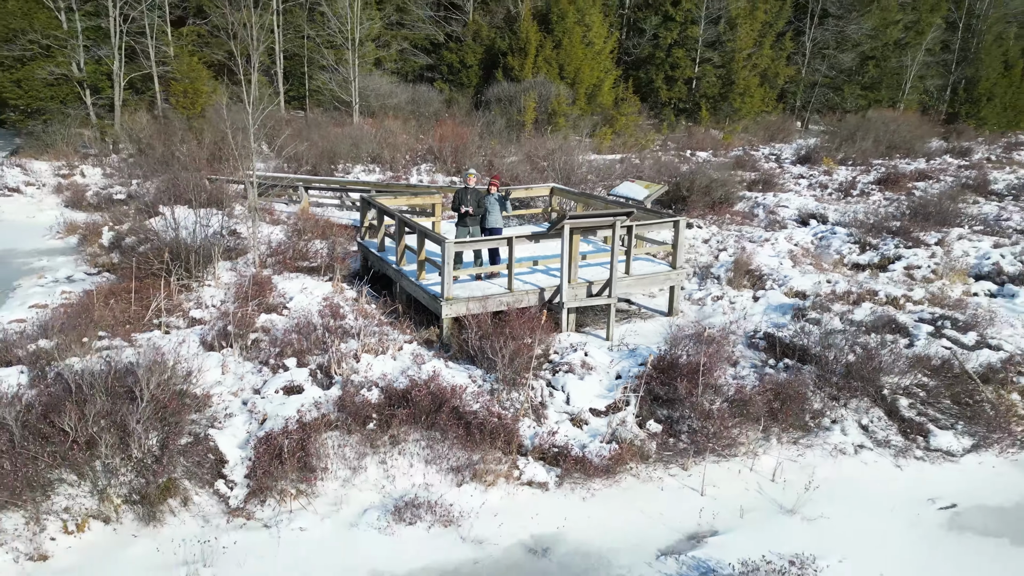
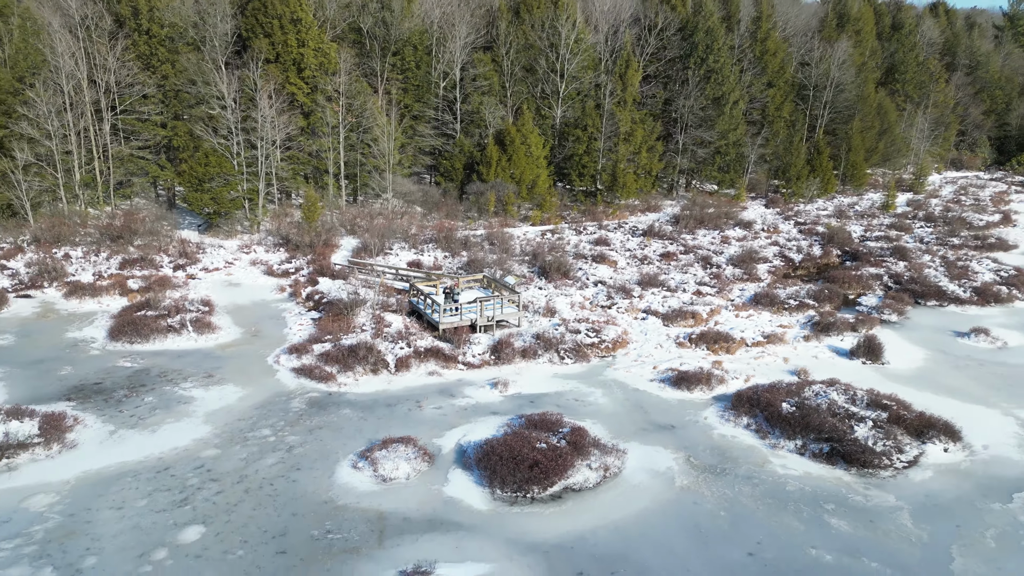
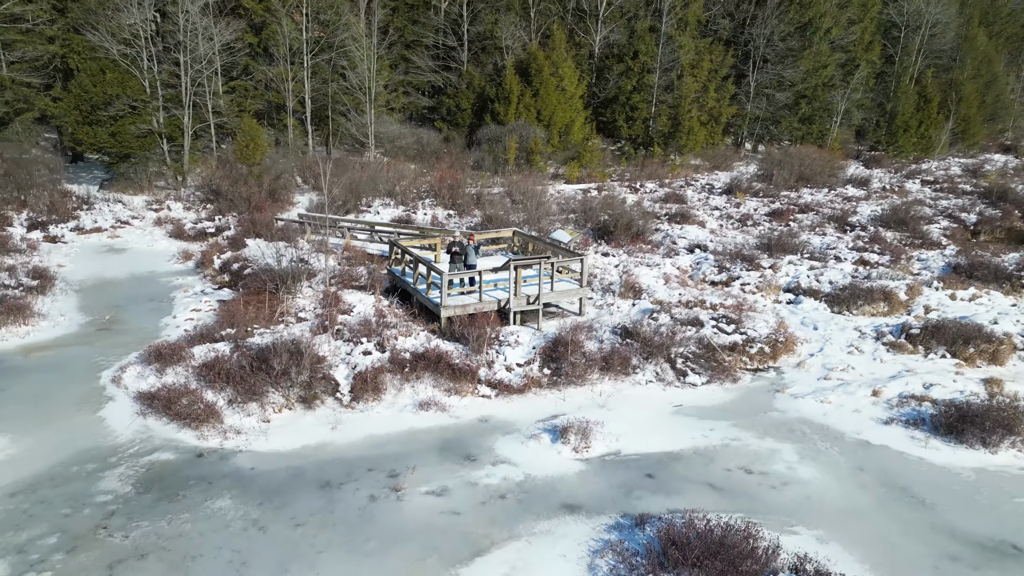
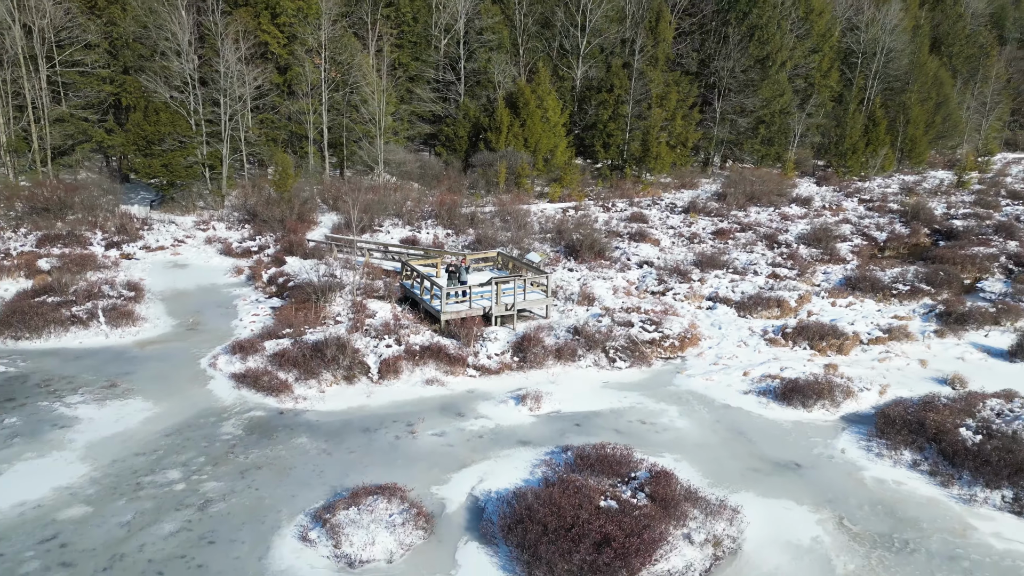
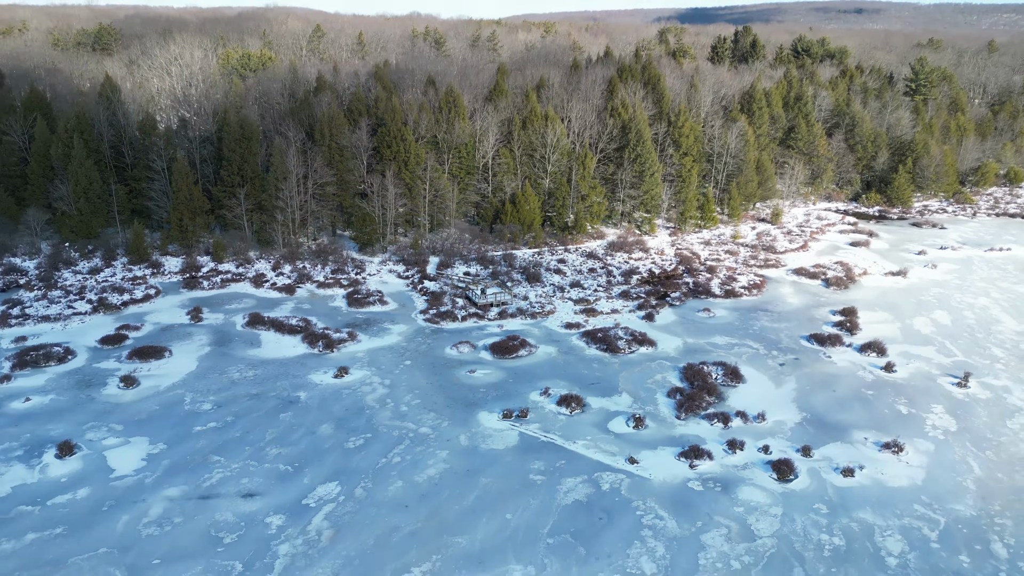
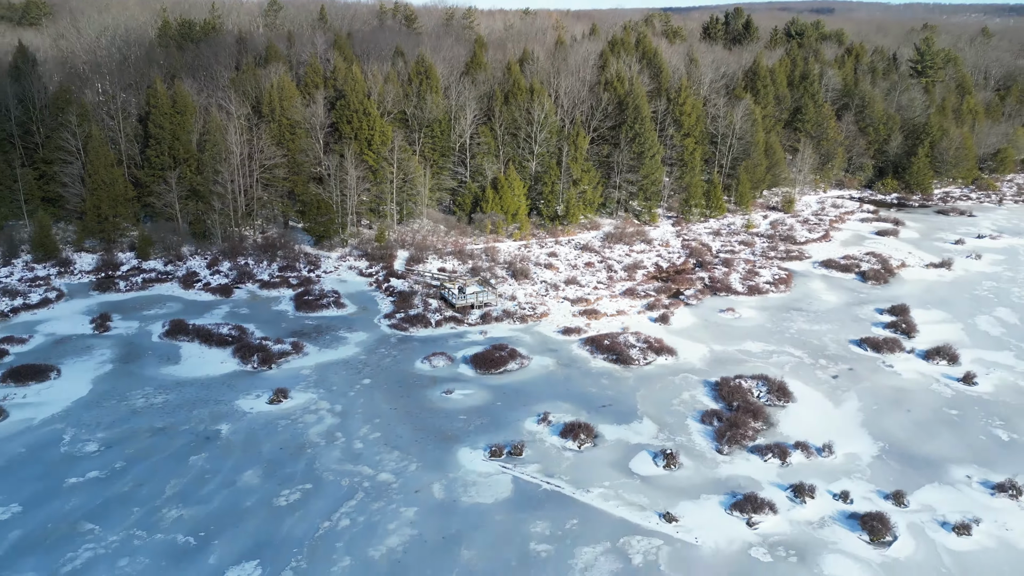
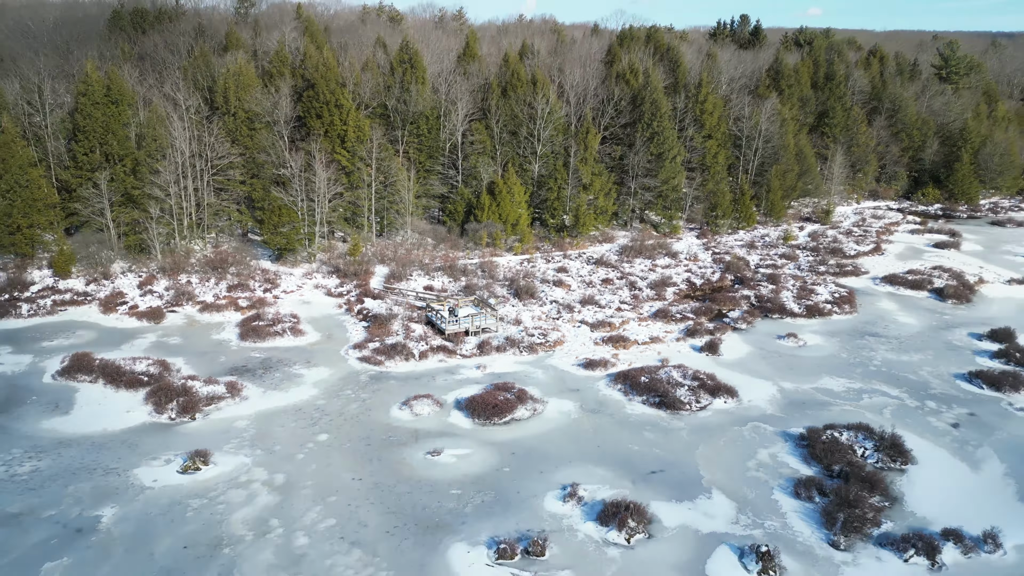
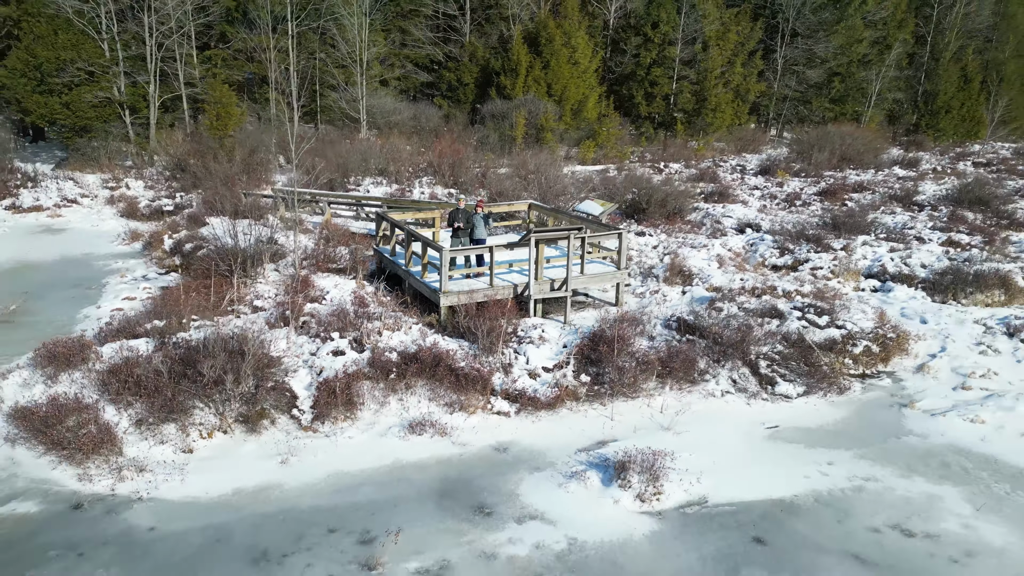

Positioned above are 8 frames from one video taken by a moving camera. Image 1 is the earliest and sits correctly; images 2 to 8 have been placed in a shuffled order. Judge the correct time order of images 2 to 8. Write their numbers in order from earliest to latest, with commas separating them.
8, 3, 4, 2, 7, 6, 5
